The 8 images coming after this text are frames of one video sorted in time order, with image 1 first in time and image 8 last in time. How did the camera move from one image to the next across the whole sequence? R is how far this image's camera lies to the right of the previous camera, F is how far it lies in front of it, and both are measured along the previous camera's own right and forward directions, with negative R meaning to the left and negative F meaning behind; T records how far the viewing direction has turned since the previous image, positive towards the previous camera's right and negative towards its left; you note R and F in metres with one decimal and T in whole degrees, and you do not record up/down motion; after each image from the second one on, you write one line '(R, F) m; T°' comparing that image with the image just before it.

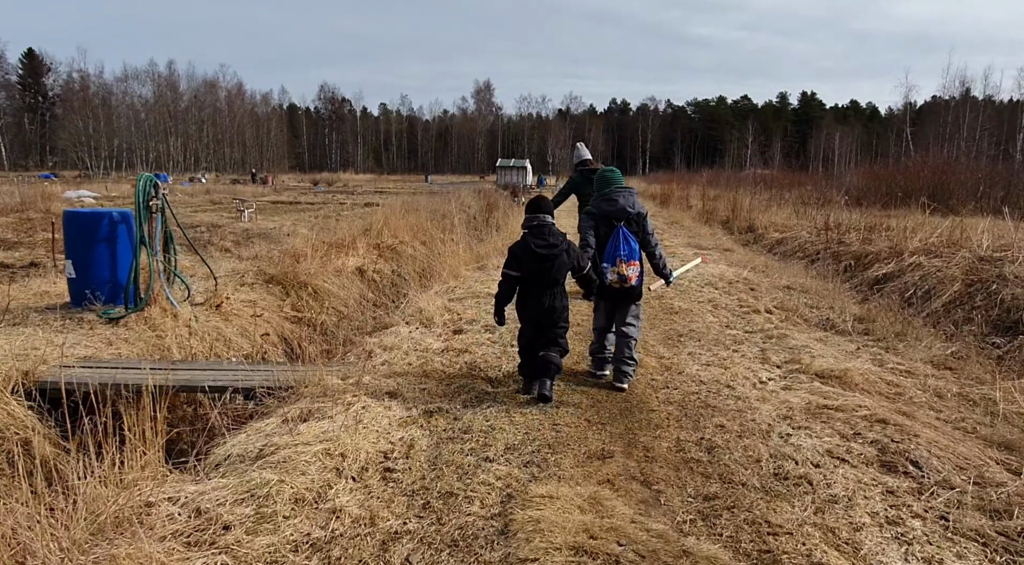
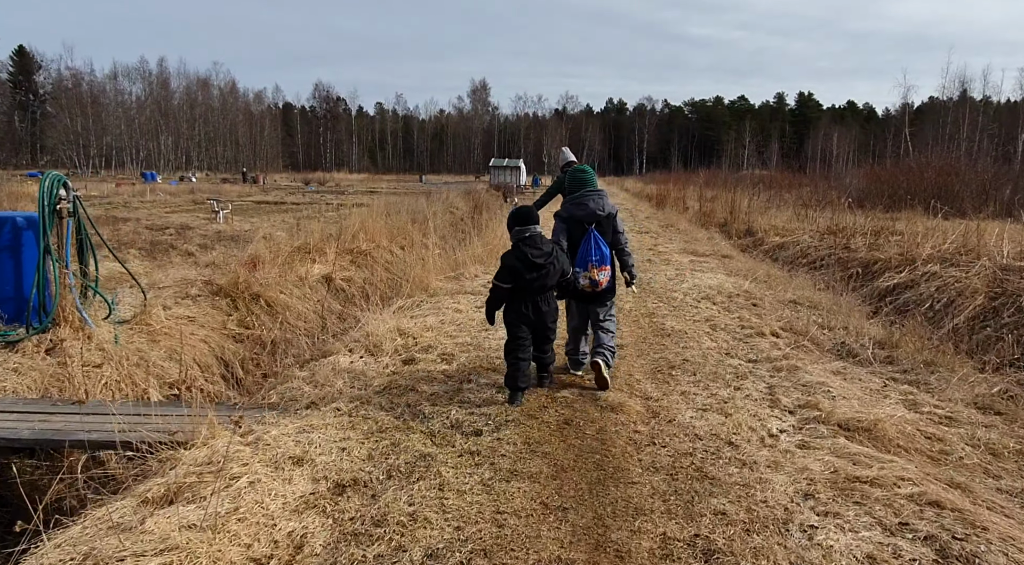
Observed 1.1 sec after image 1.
(+0.2, +1.1) m; 0°
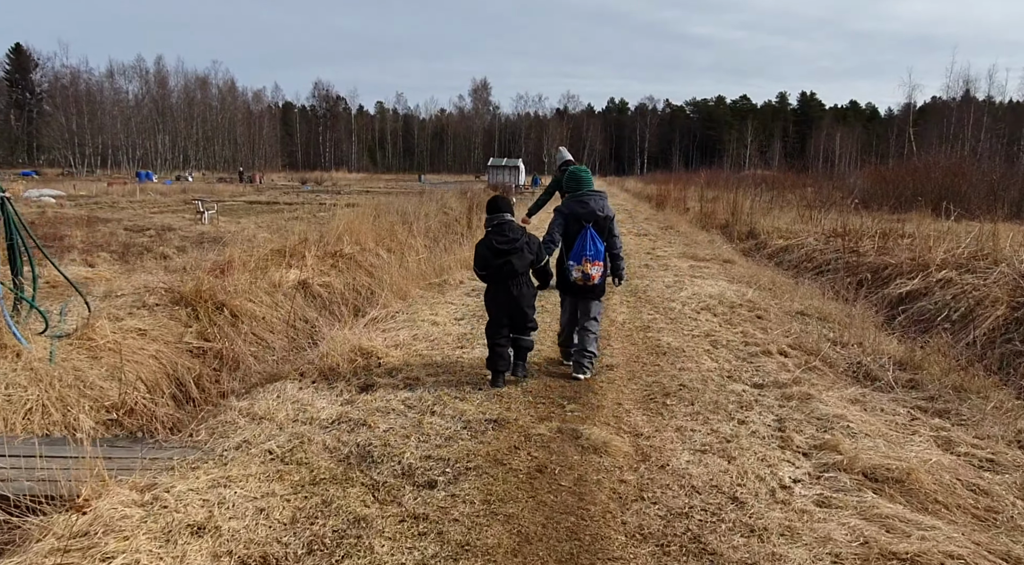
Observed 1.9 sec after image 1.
(+0.2, +0.7) m; 0°
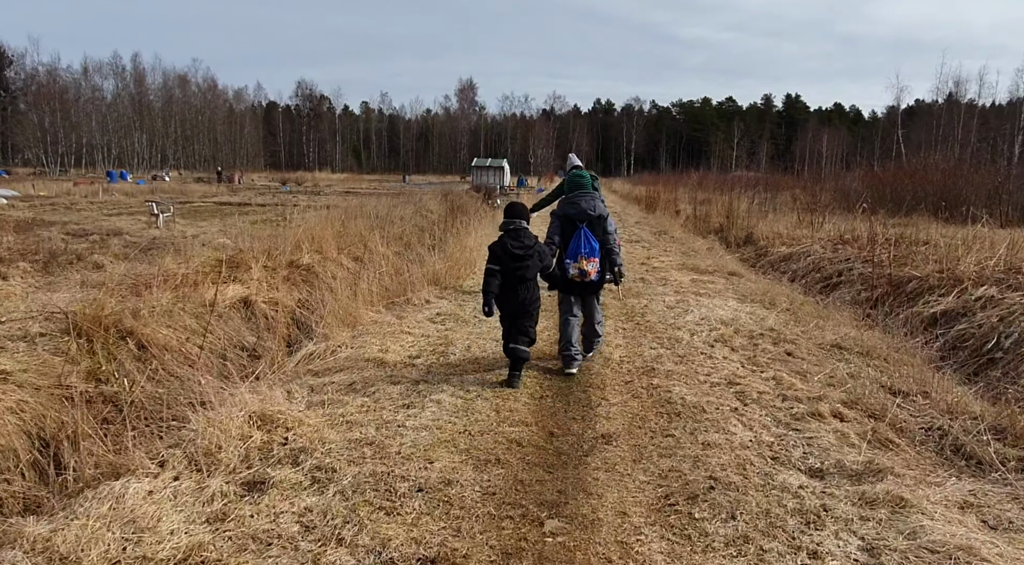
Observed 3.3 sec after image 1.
(+0.1, +1.7) m; +1°
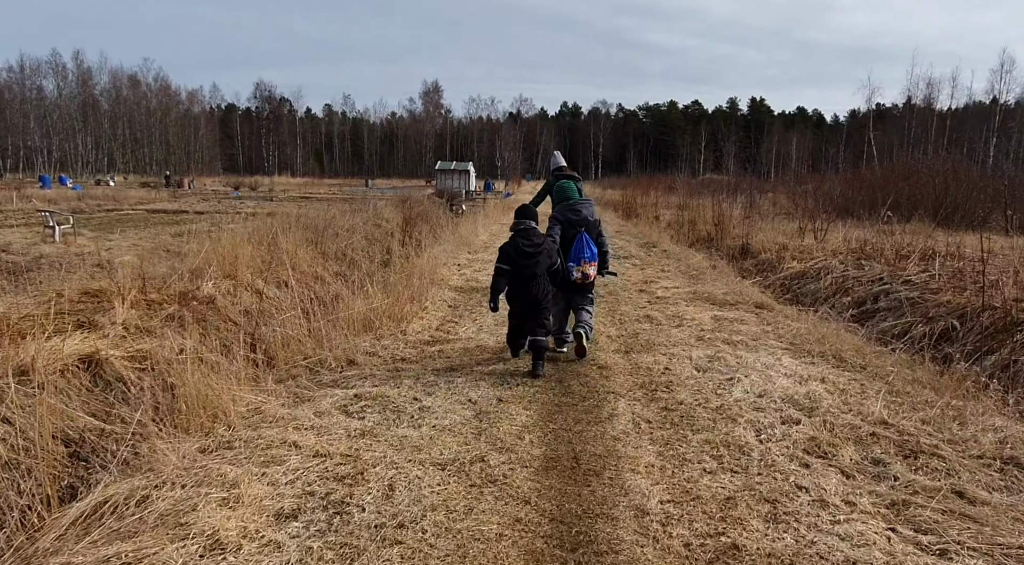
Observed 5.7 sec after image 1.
(+0.1, +3.0) m; +2°
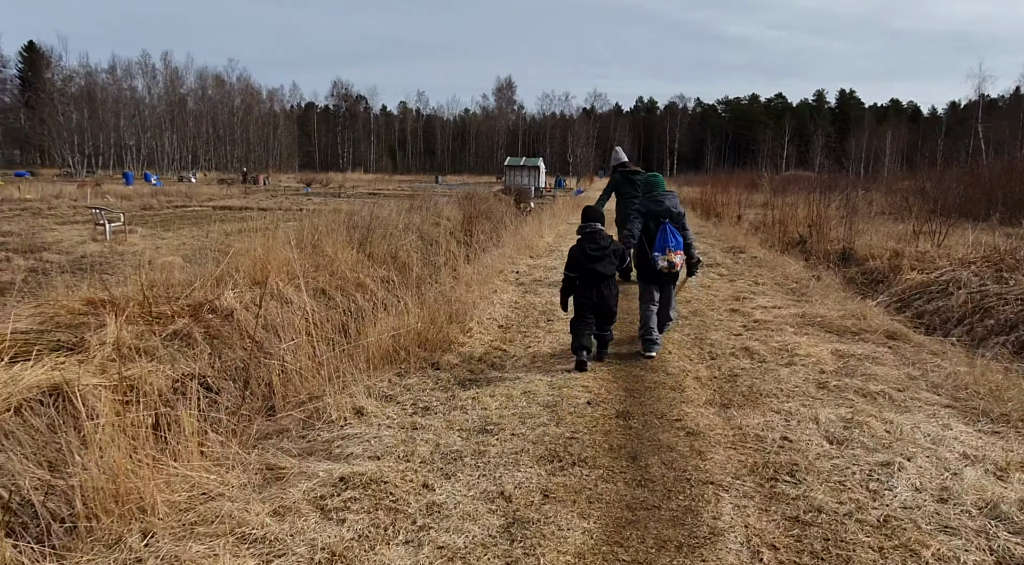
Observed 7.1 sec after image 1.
(+0.1, +1.7) m; -5°
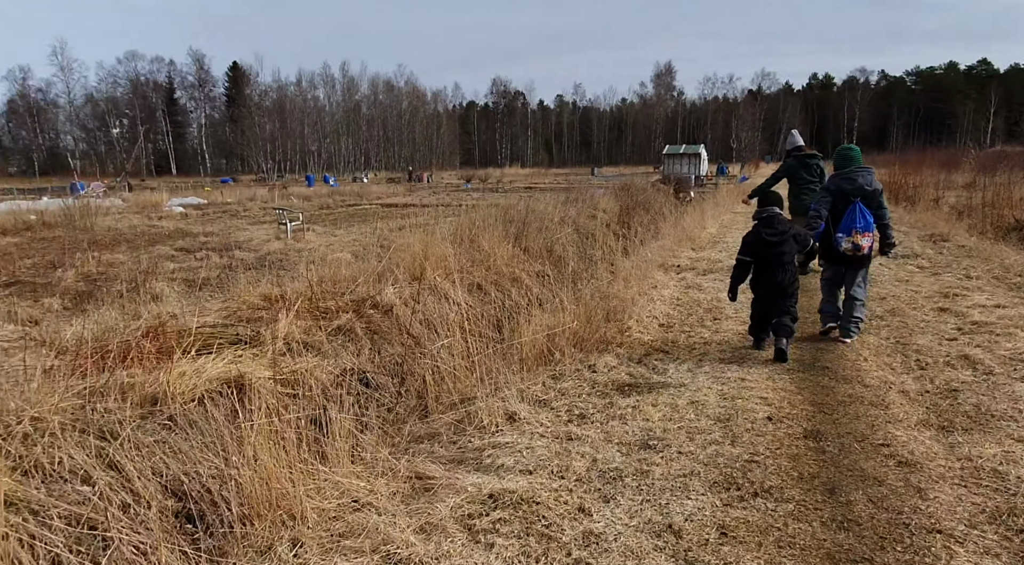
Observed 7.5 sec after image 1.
(0.0, +0.5) m; -10°
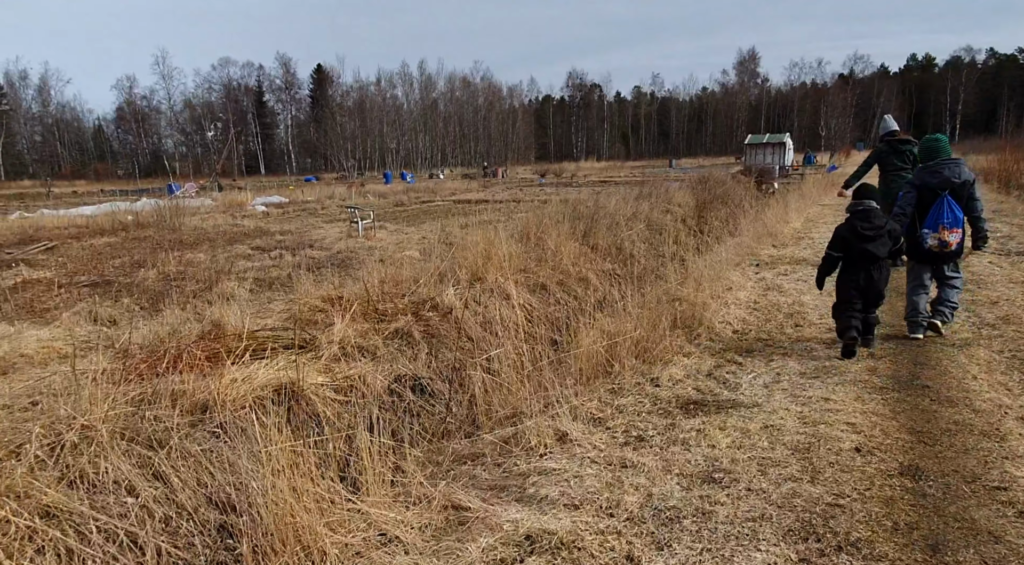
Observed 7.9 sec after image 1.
(+0.2, +0.5) m; -5°
